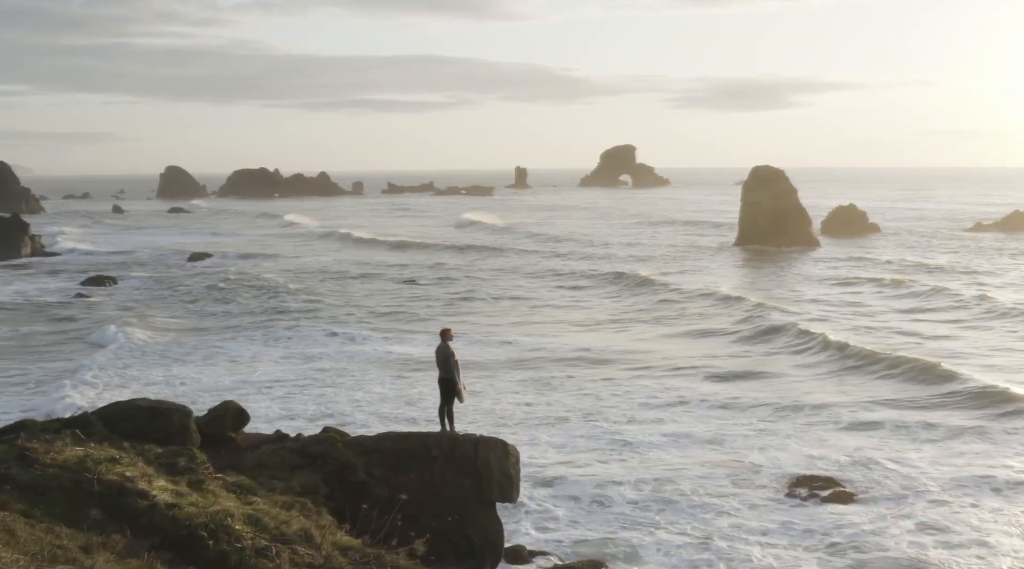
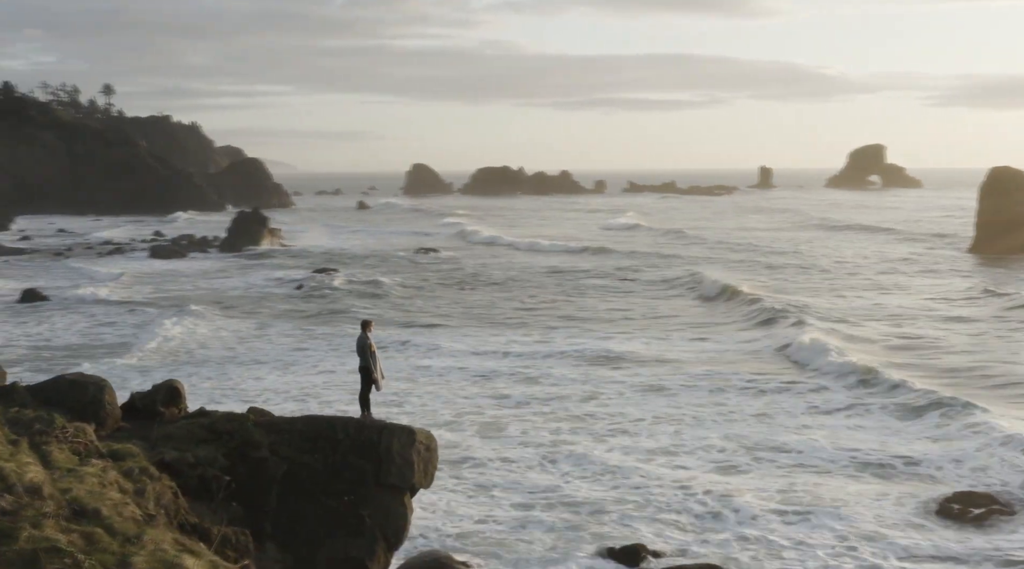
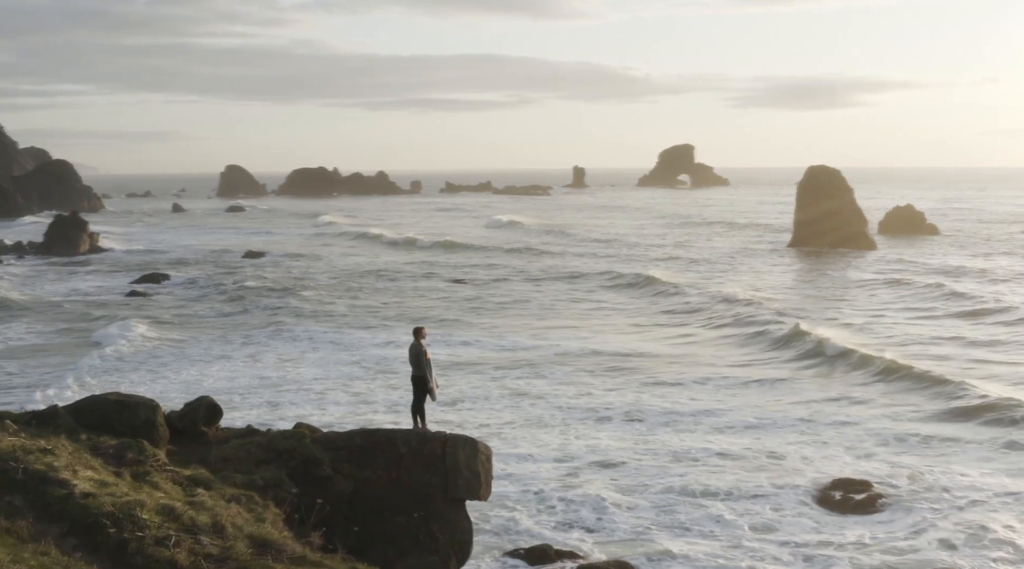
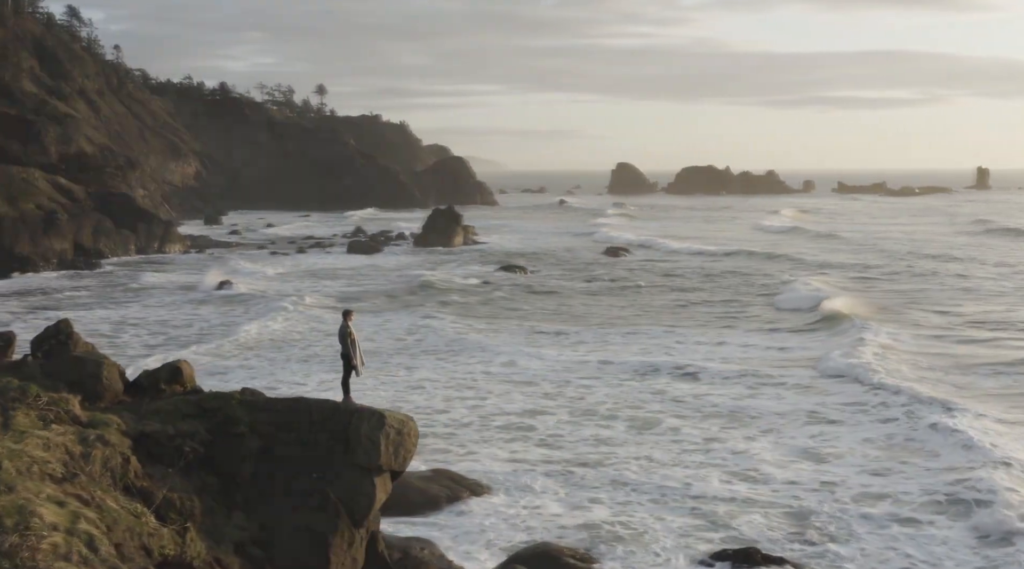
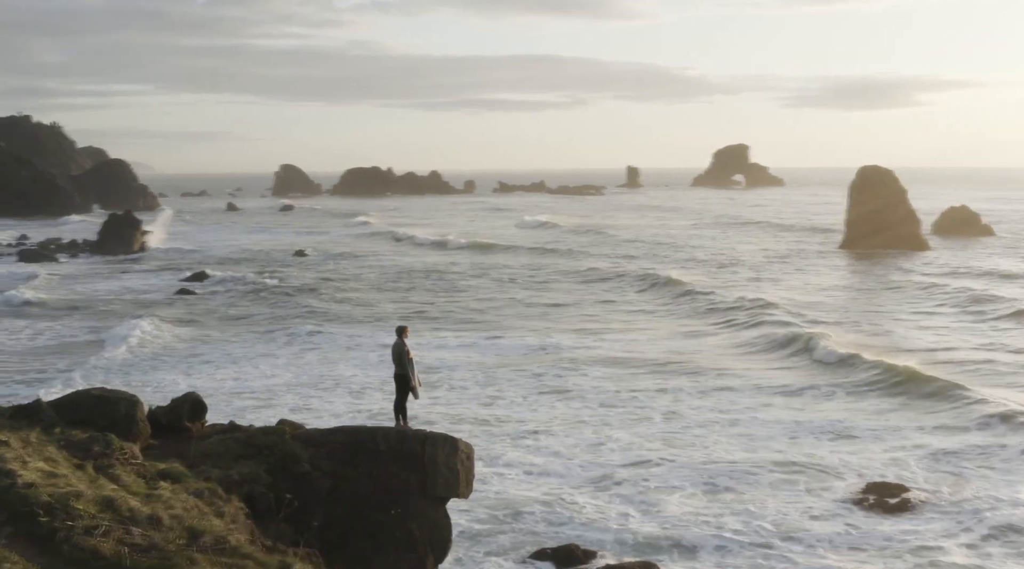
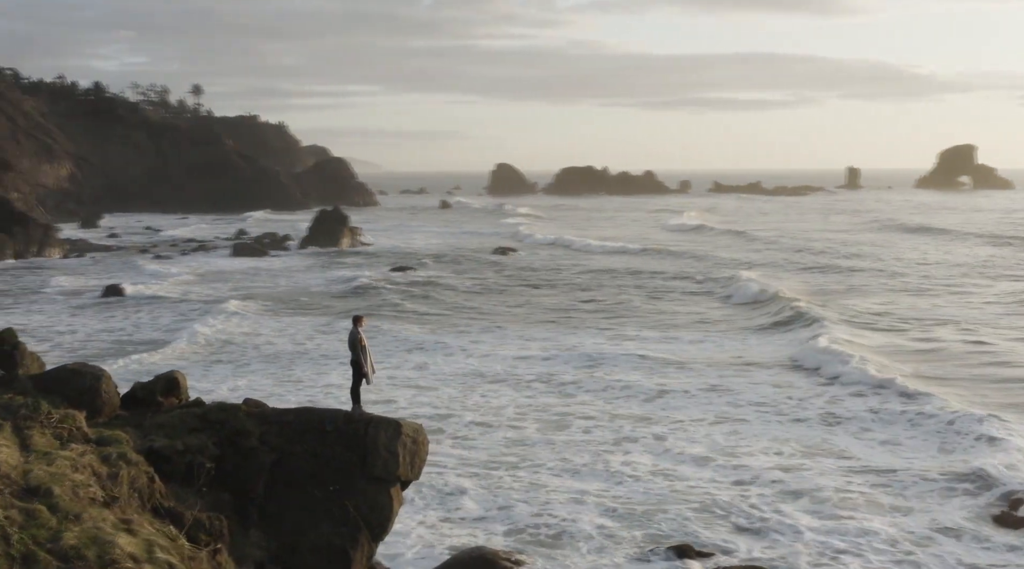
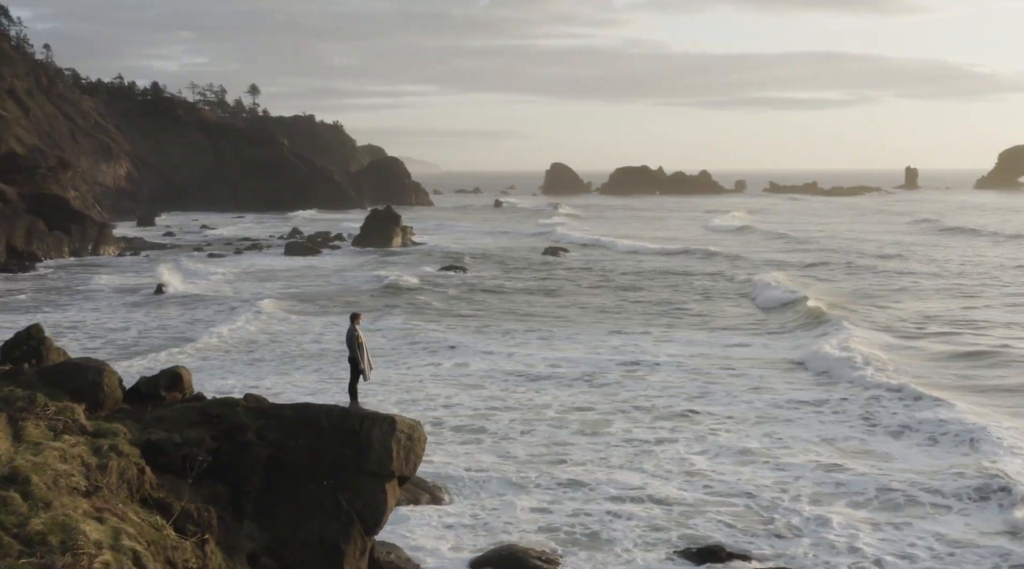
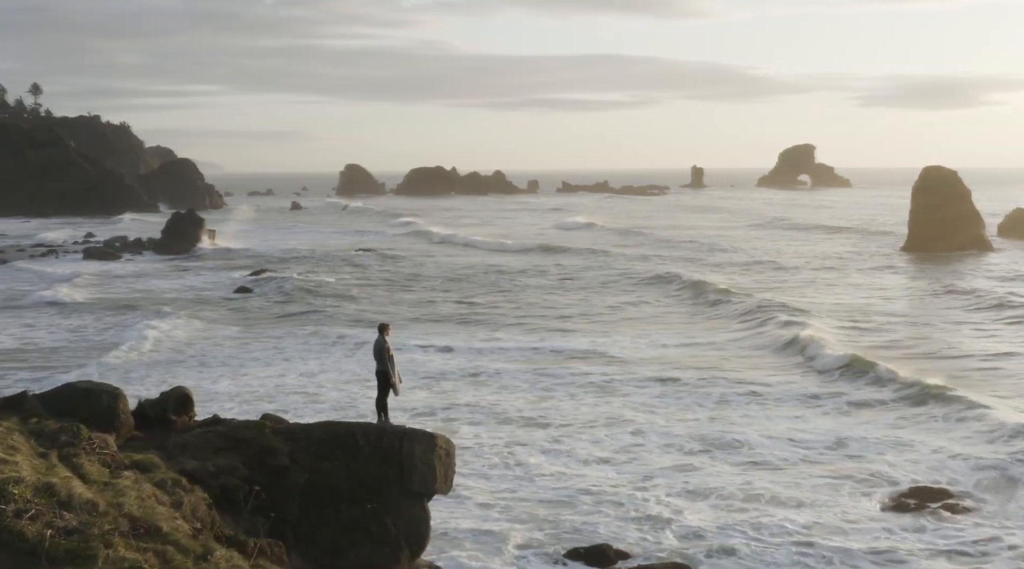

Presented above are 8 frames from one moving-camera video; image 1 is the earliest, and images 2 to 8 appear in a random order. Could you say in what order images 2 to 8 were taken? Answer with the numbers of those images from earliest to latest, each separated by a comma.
3, 5, 8, 2, 6, 7, 4
